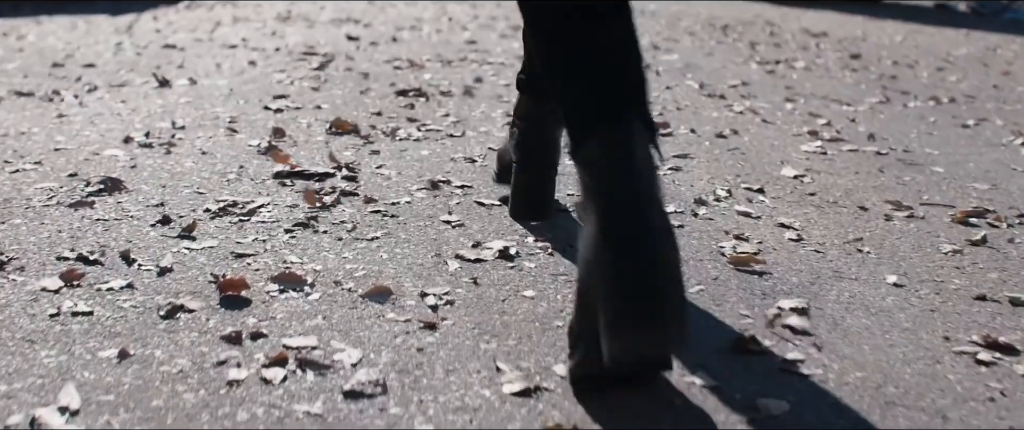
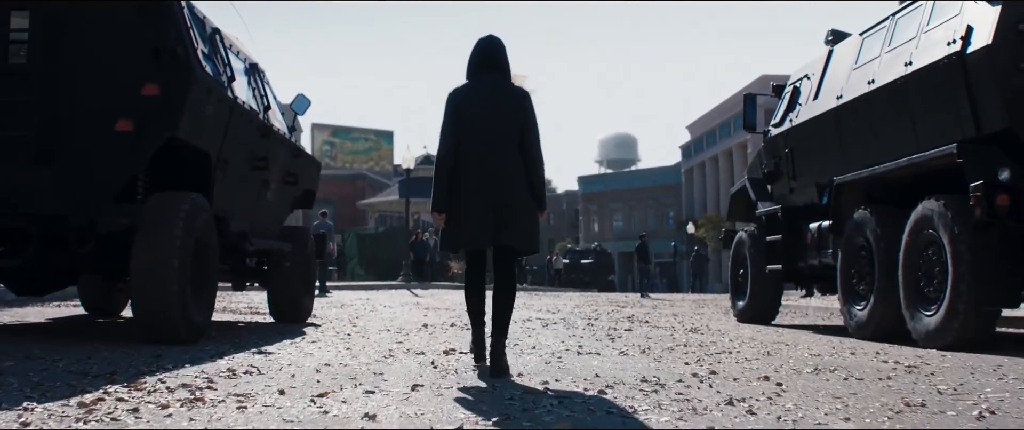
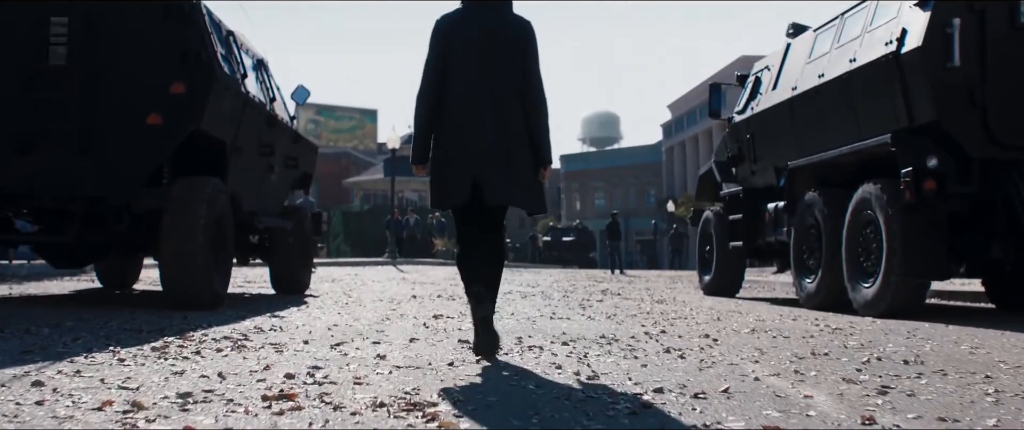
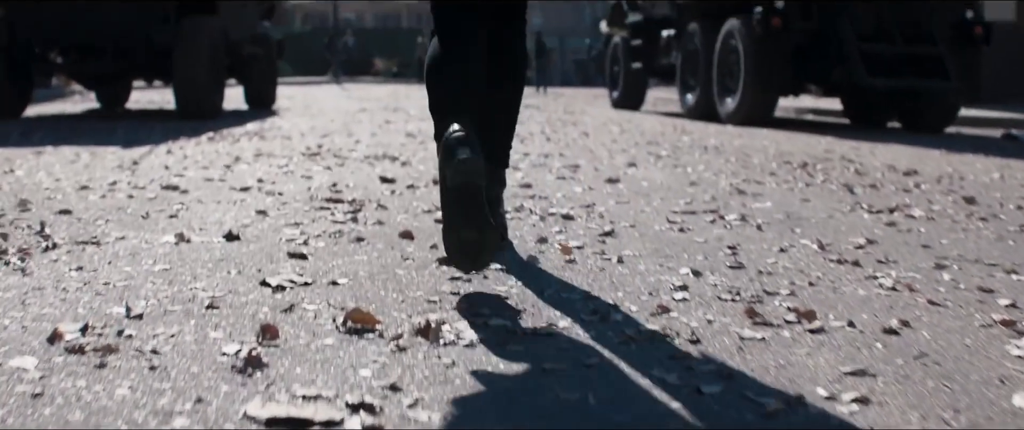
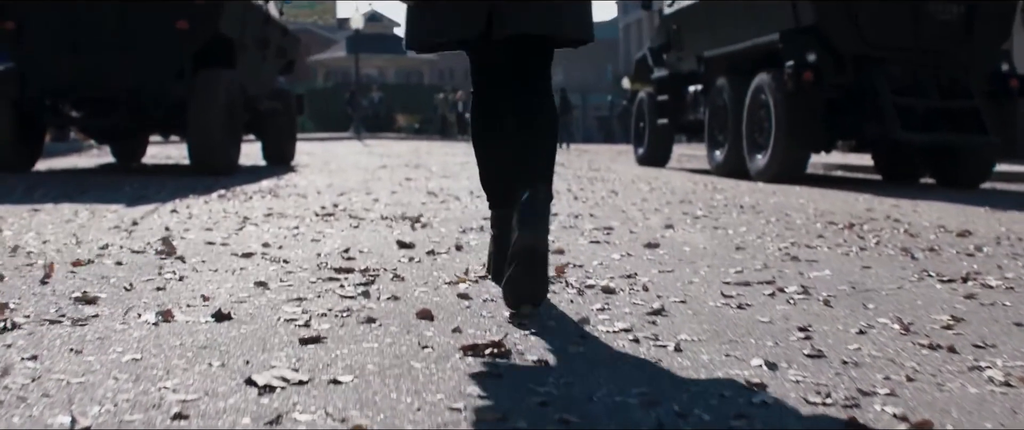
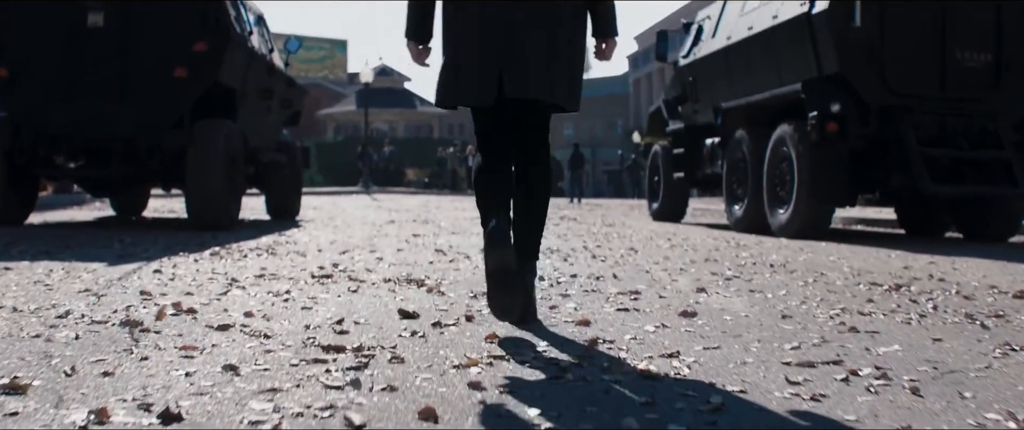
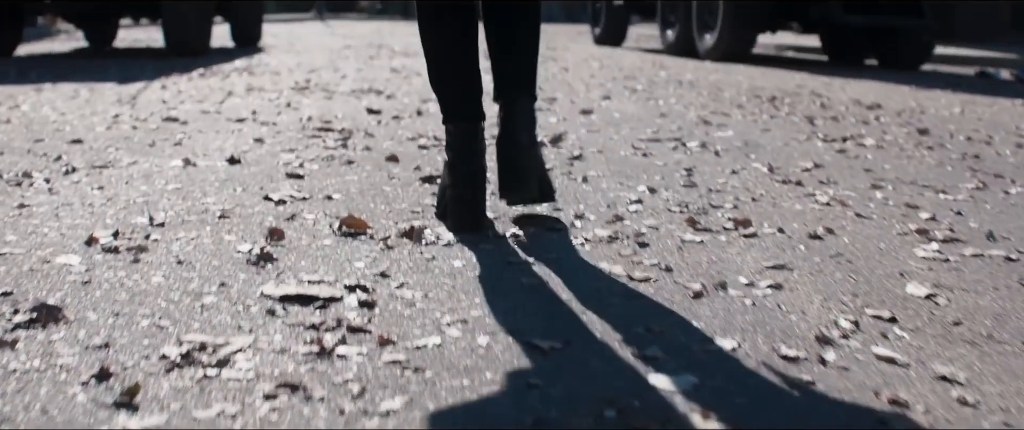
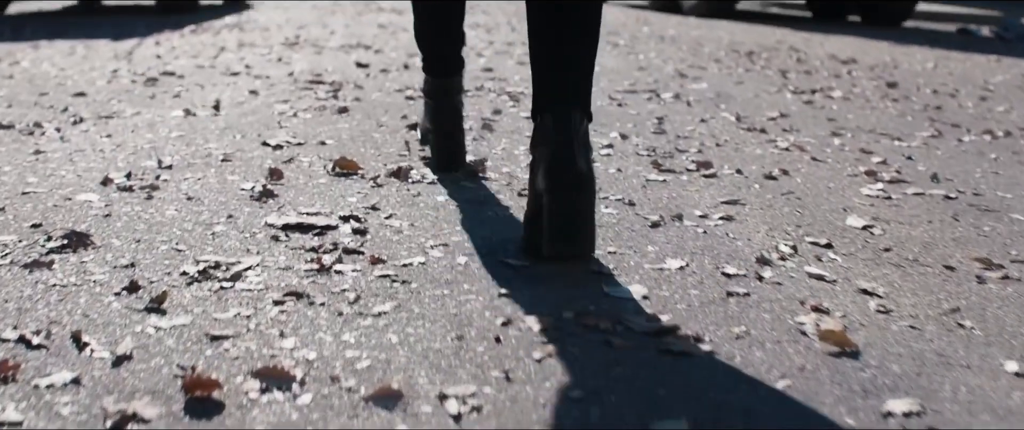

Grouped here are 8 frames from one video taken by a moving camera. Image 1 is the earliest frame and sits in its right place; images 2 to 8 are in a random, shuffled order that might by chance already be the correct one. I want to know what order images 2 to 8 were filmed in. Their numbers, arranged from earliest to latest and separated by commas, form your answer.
8, 7, 4, 5, 6, 3, 2
